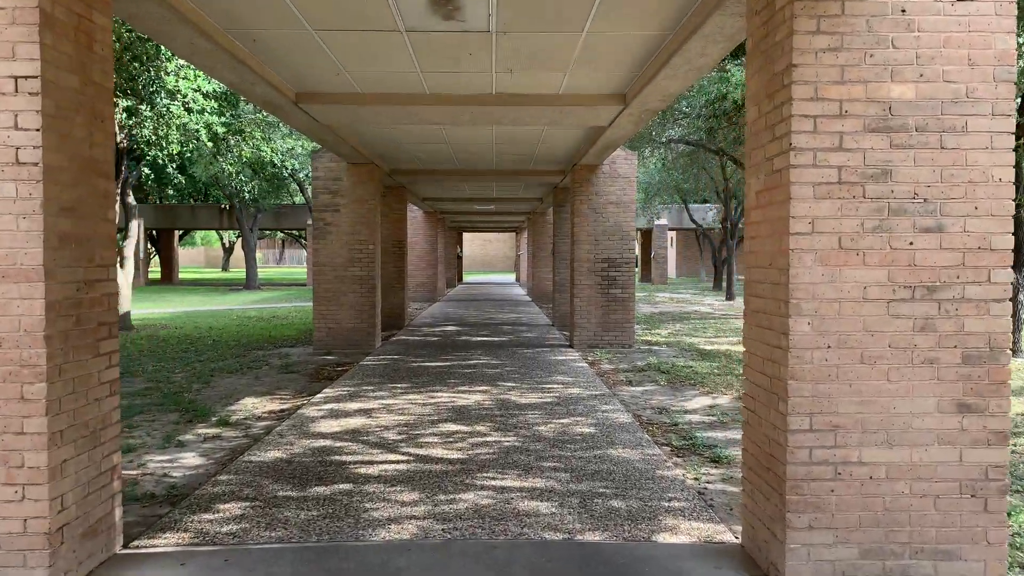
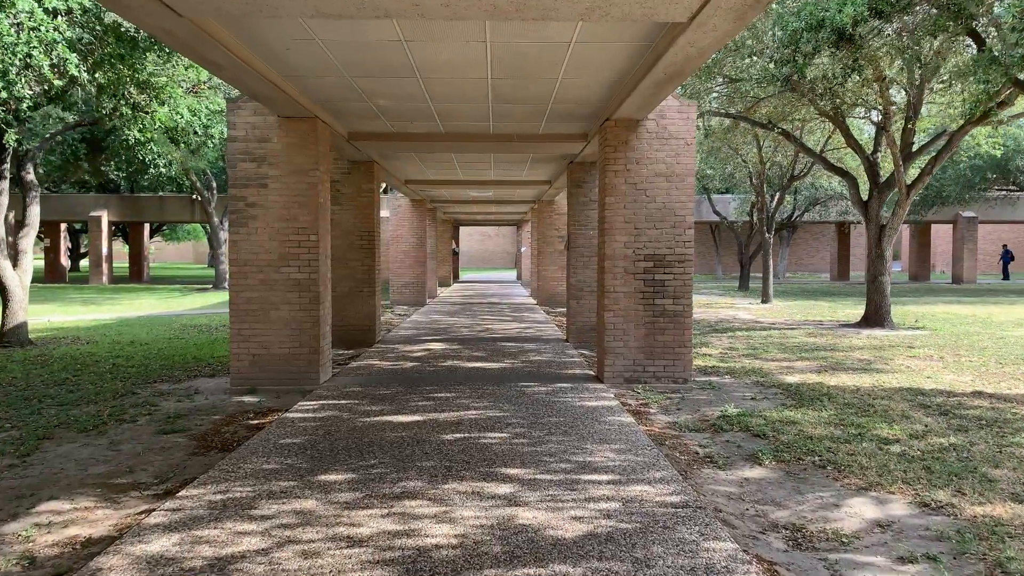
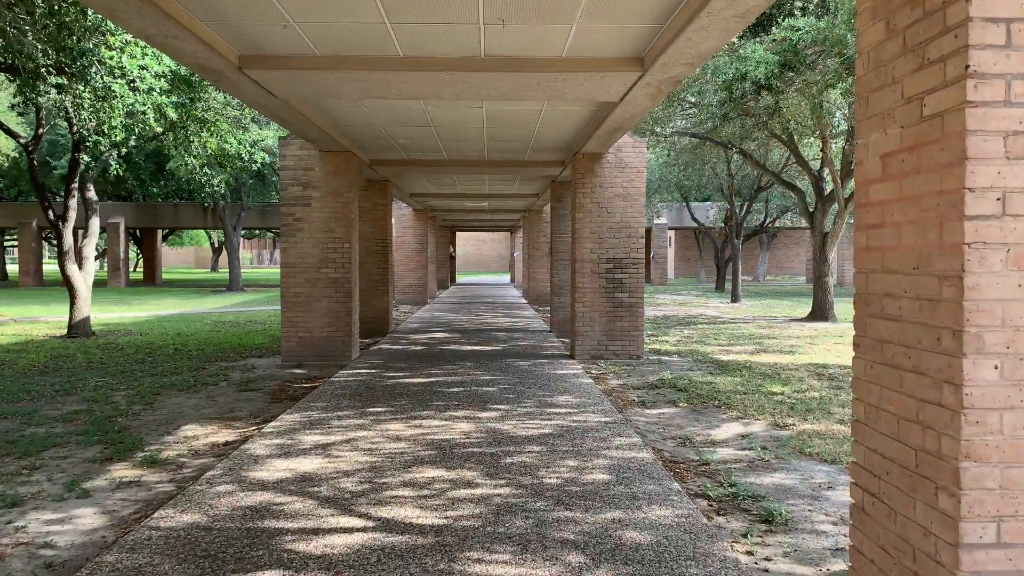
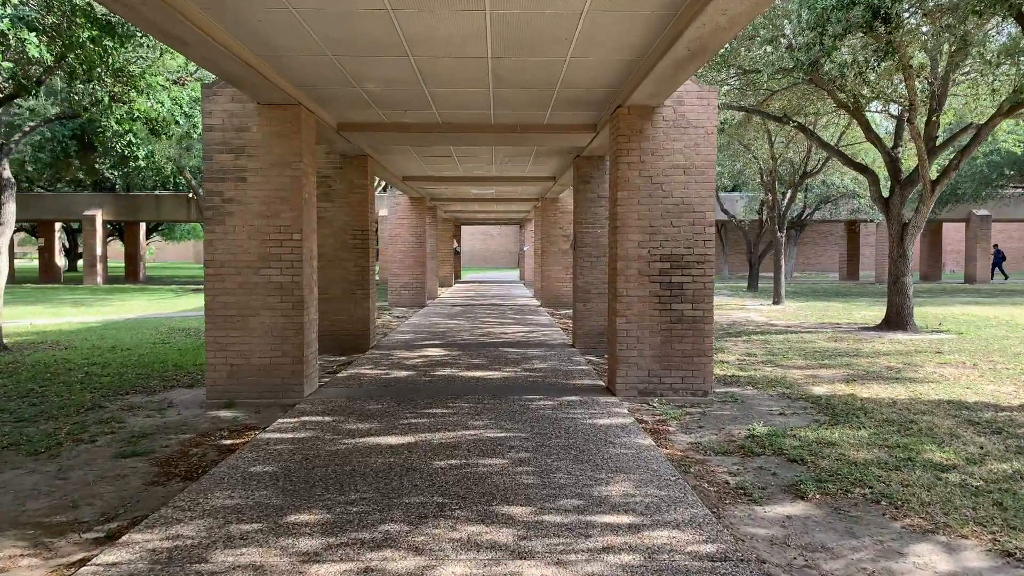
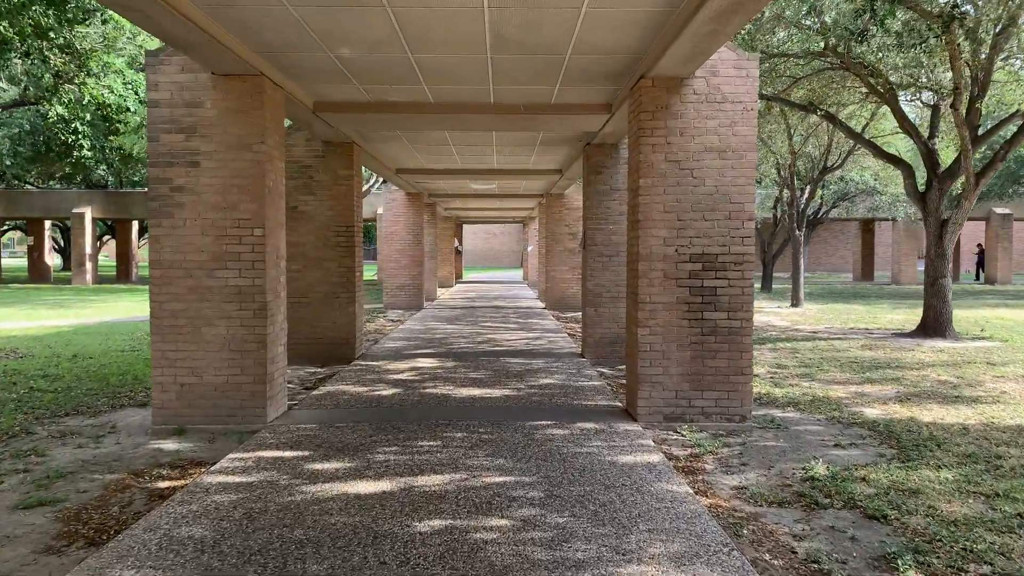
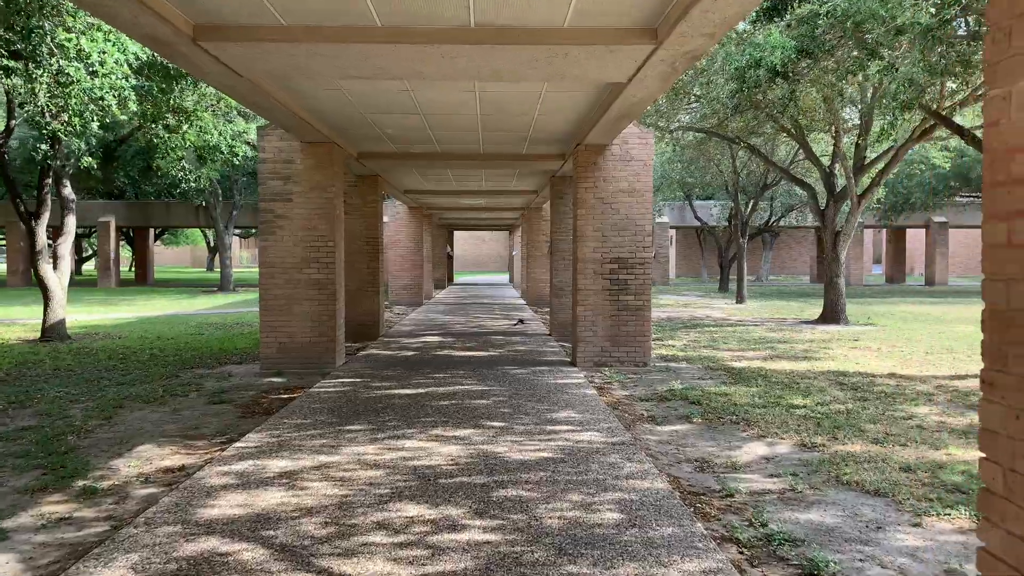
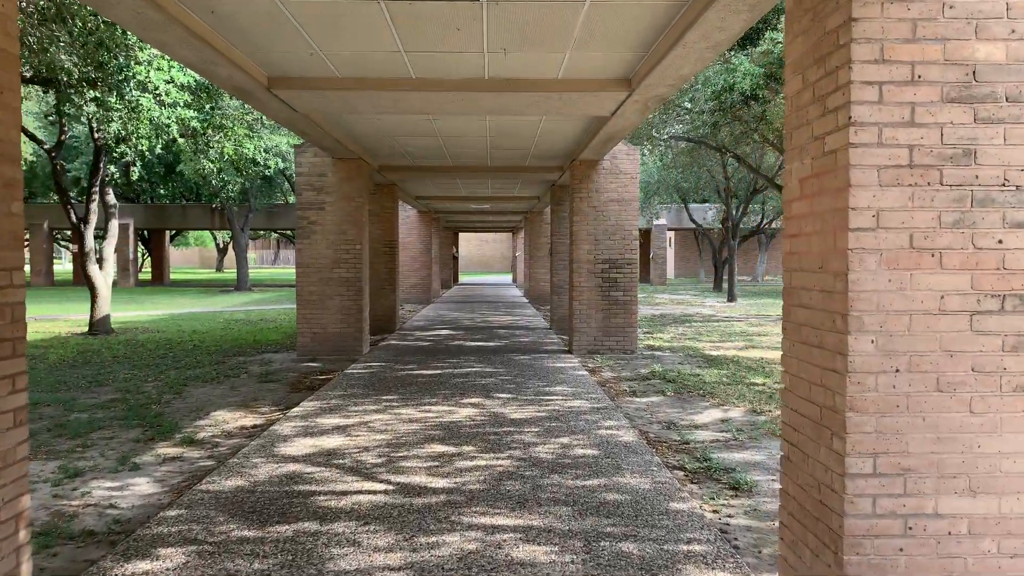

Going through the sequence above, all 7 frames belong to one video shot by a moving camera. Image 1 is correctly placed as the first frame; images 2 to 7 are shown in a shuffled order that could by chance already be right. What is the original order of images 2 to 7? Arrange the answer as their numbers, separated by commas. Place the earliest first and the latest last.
7, 3, 6, 2, 4, 5
